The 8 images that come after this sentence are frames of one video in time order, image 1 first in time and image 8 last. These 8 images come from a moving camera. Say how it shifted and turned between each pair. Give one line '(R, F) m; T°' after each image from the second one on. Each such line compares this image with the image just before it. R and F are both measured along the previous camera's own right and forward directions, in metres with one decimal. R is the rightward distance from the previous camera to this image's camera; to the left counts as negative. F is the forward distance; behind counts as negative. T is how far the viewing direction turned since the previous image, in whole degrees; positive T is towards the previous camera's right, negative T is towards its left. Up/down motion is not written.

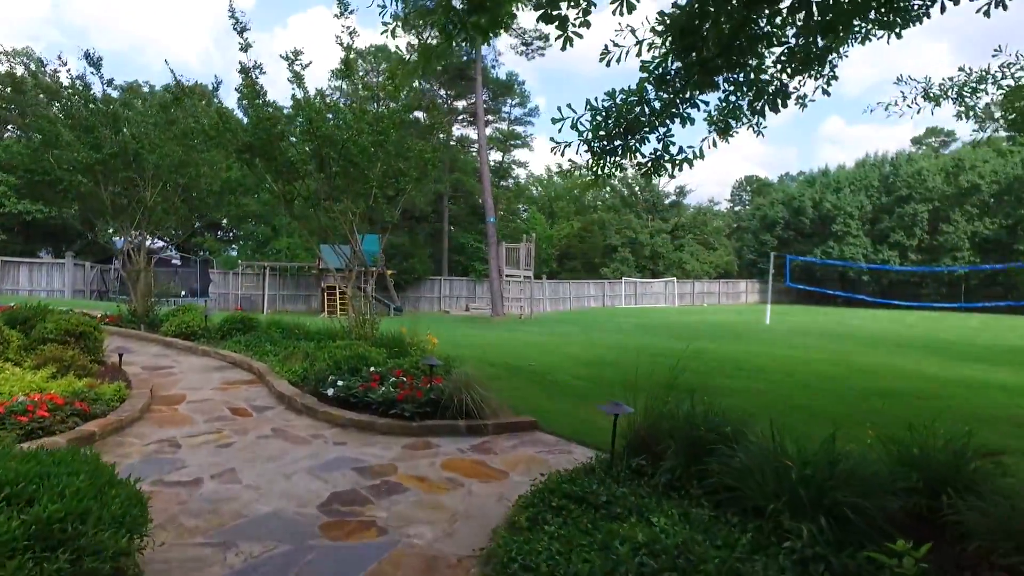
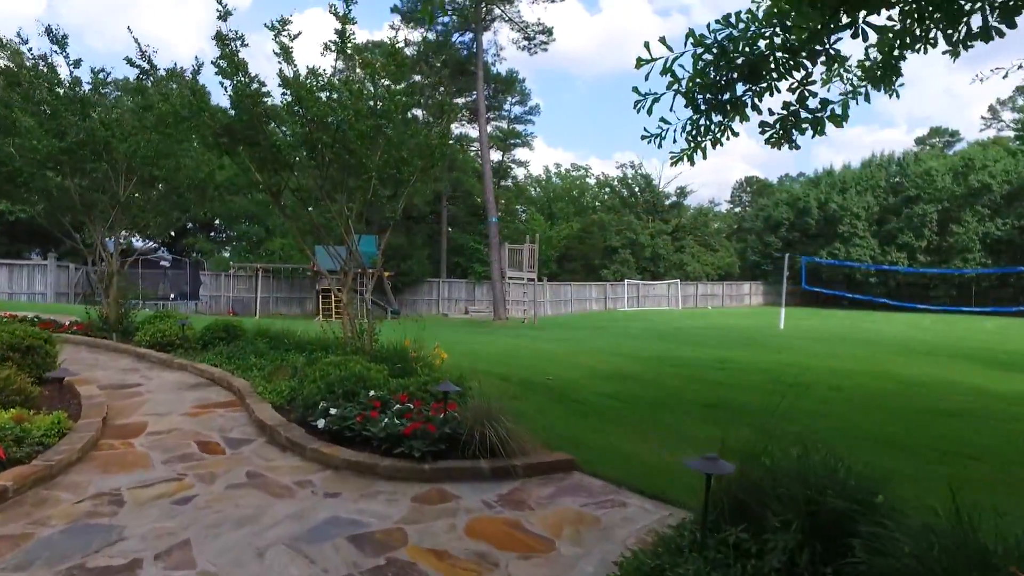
(-0.2, +1.0) m; 0°
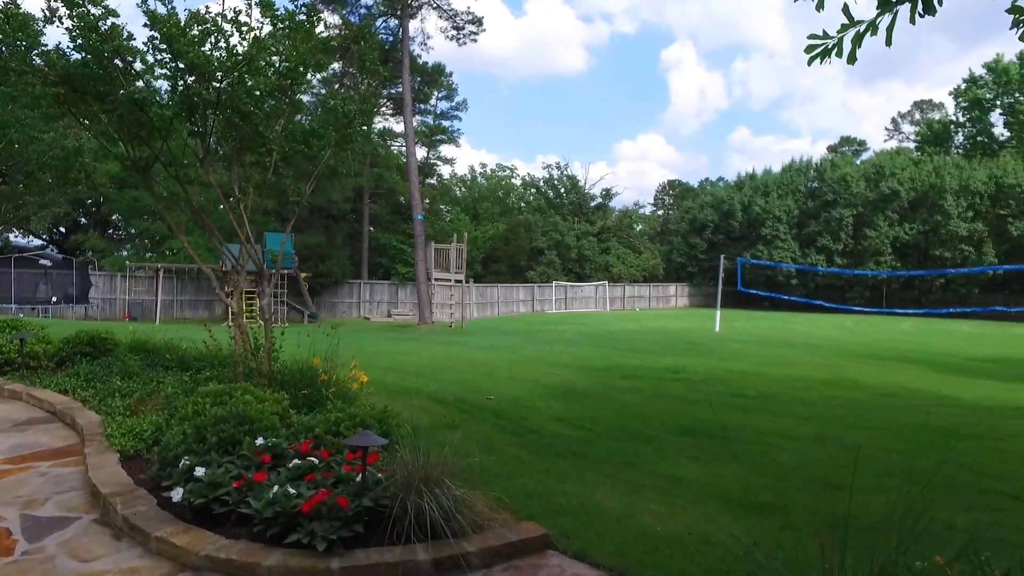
(-0.1, +1.3) m; +6°
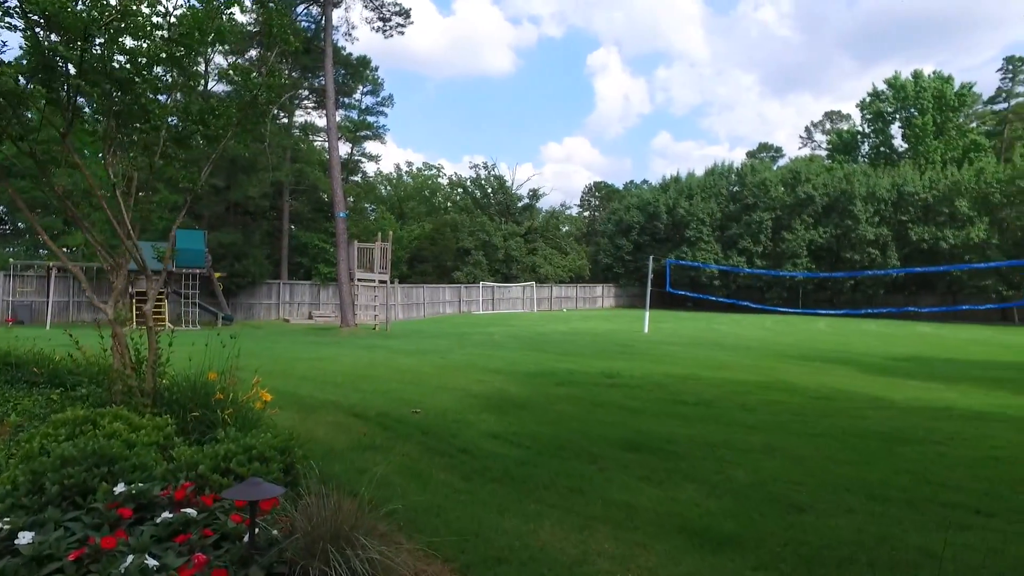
(0.0, +0.6) m; +6°
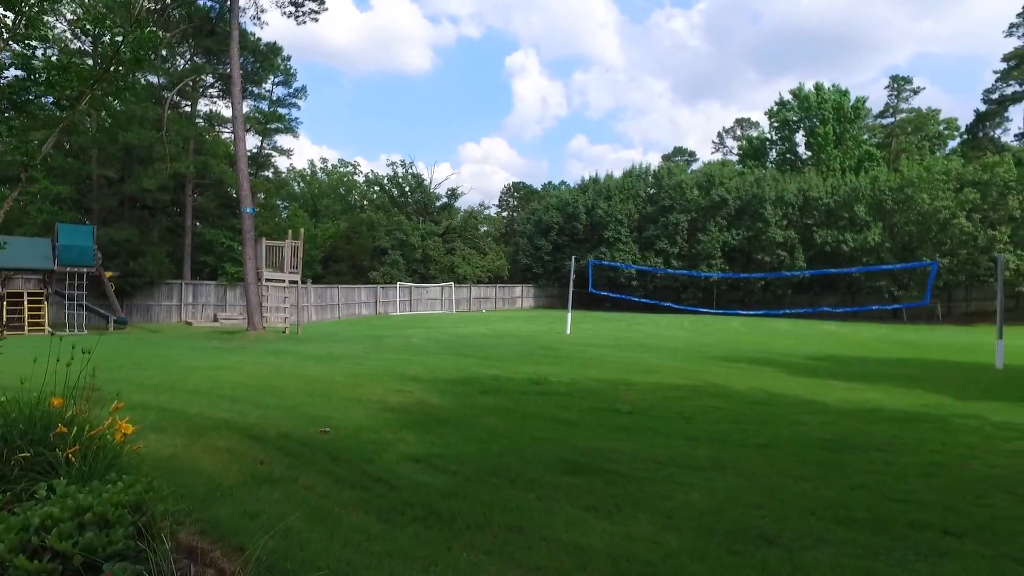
(0.0, +0.7) m; +7°
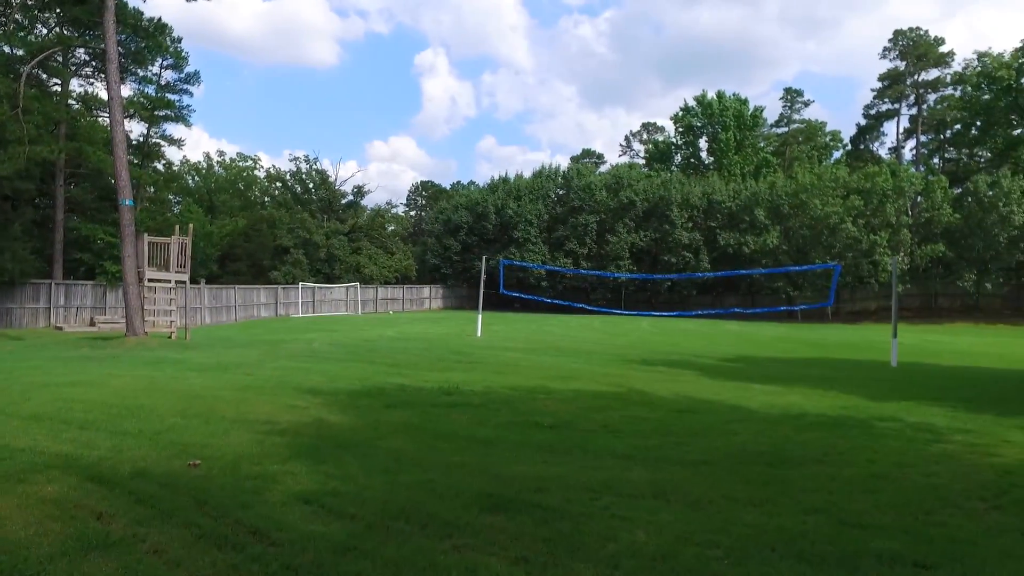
(0.0, +0.8) m; +7°
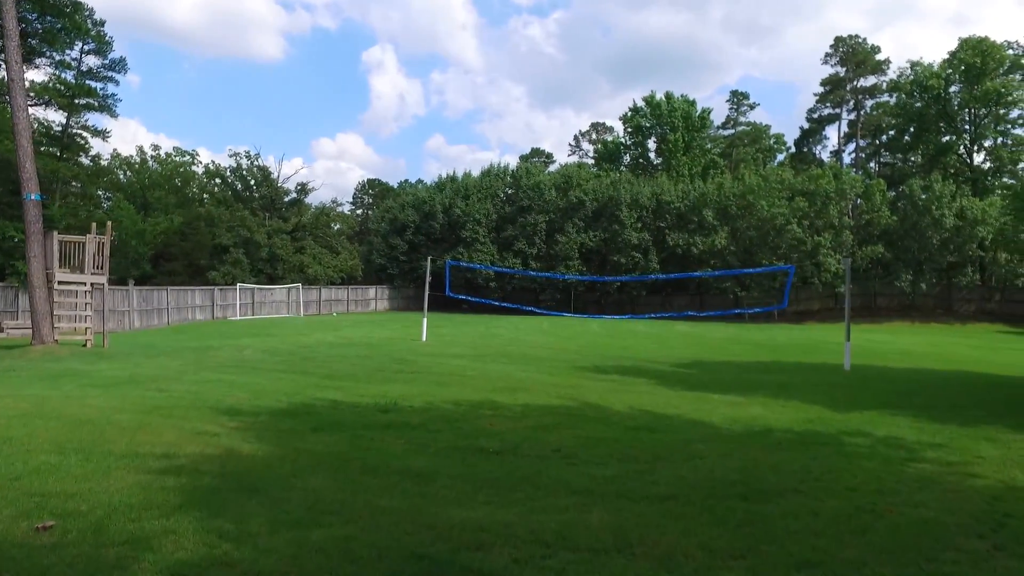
(+0.1, +0.8) m; +4°
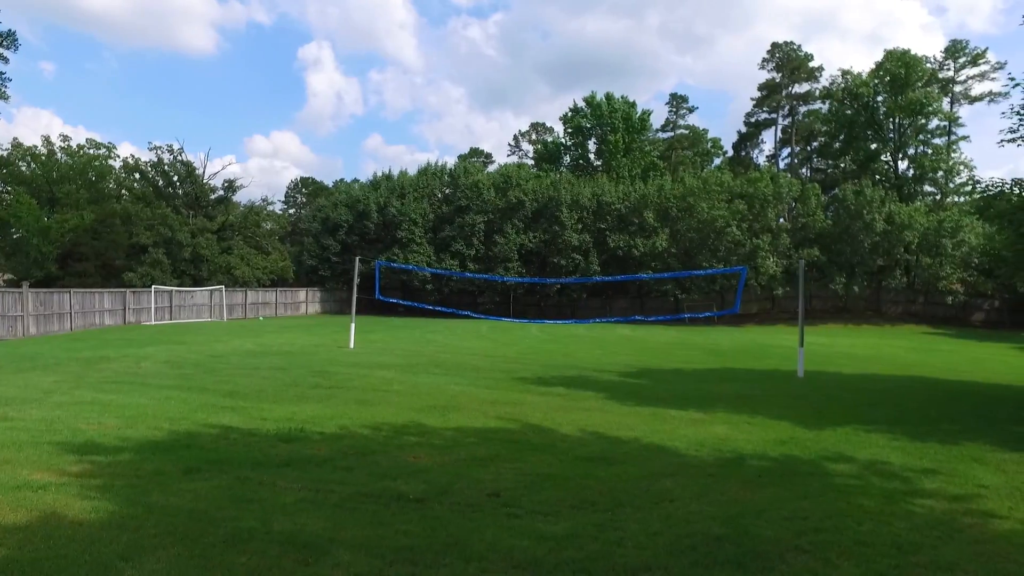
(+0.1, +1.4) m; +5°
